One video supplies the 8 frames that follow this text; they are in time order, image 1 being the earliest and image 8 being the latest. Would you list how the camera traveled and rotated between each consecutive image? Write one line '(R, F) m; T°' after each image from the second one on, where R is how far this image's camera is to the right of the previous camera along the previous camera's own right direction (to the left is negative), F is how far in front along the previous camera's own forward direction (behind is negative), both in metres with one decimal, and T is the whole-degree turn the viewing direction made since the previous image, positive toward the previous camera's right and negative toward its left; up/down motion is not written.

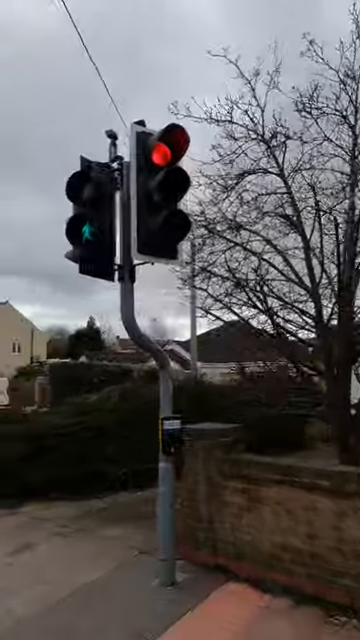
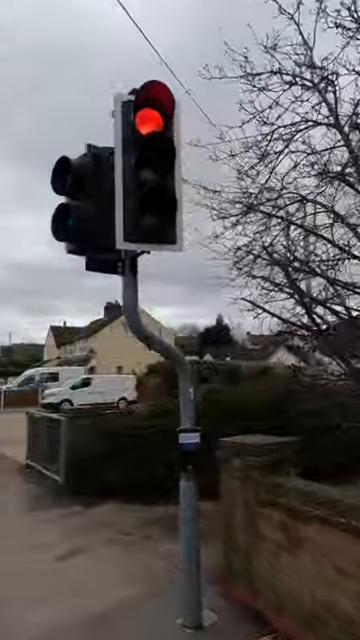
(+1.3, +1.0) m; -19°
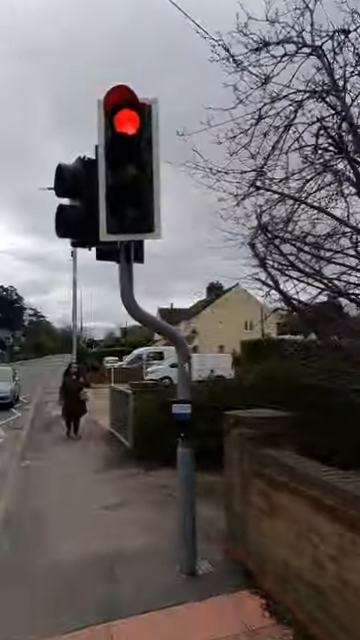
(+1.4, -0.2) m; -16°
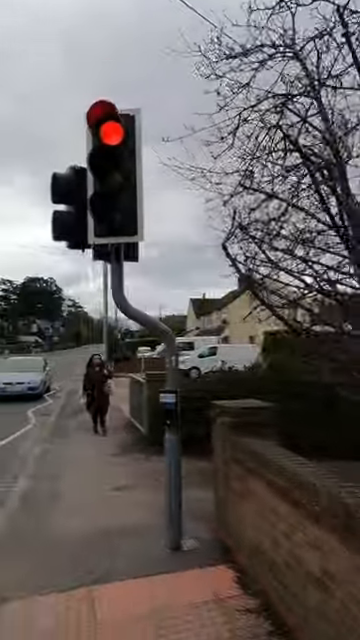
(+0.6, -0.3) m; -5°
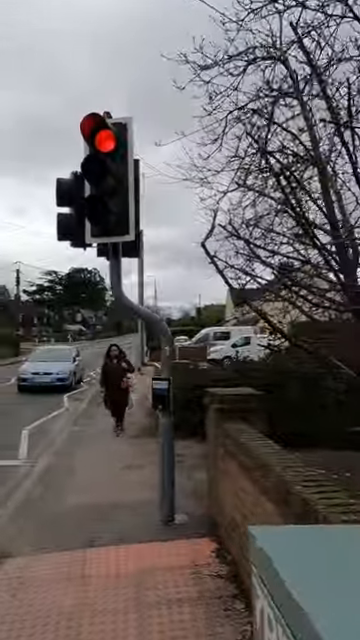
(+0.7, -0.4) m; -6°
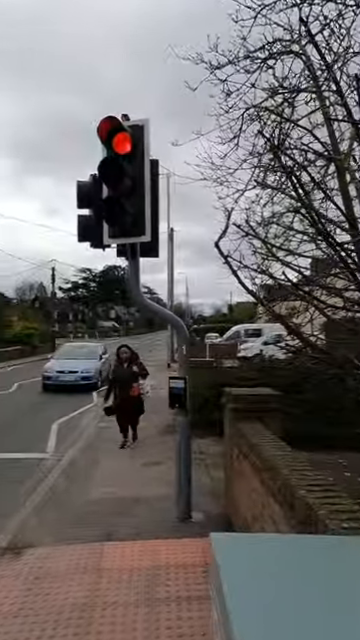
(+0.2, 0.0) m; -4°
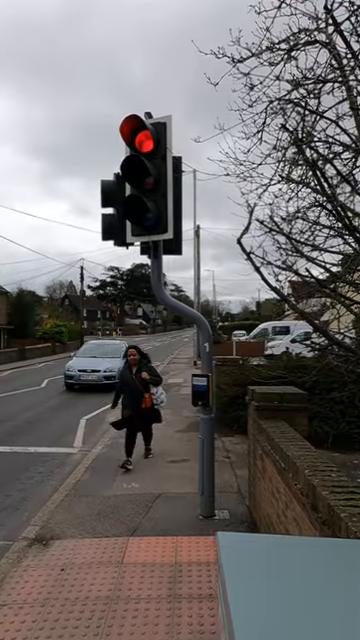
(+0.1, 0.0) m; -4°
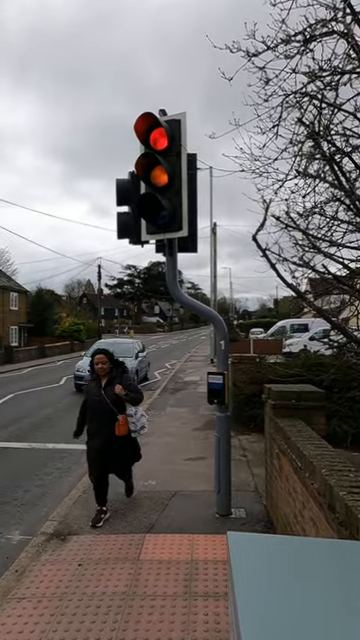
(0.0, 0.0) m; -2°
